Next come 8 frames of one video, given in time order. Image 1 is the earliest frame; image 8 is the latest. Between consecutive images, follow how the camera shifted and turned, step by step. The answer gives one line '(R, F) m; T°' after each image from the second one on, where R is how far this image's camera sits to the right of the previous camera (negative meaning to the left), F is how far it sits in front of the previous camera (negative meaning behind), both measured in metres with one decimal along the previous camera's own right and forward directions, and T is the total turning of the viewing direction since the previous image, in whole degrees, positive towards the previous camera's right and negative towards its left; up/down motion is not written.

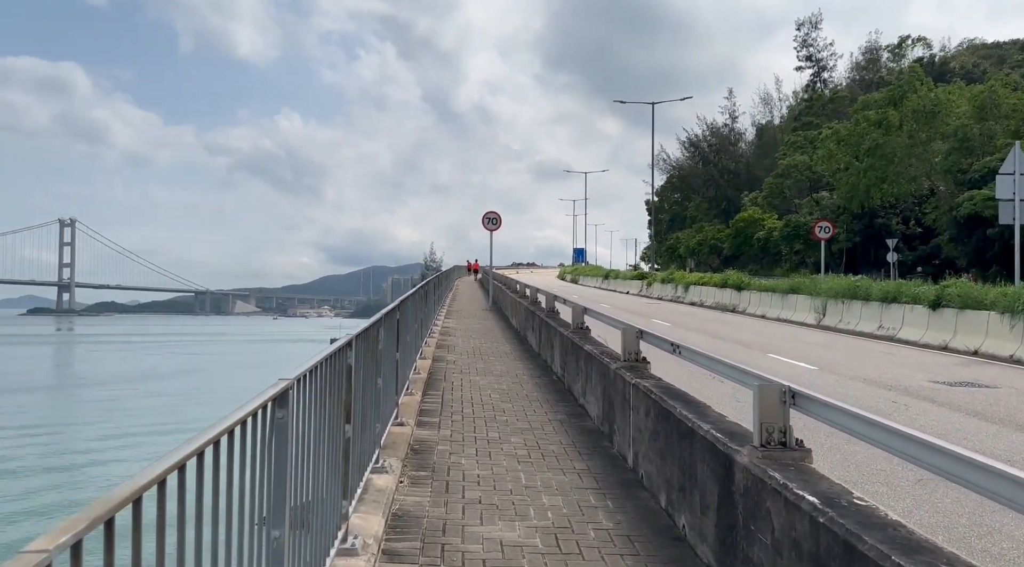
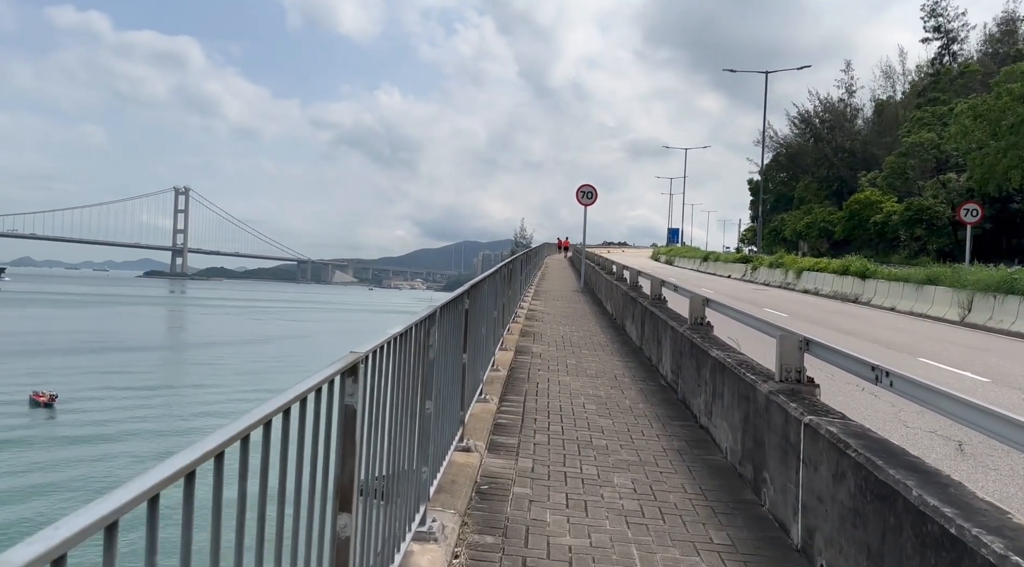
(-0.1, +1.5) m; -7°
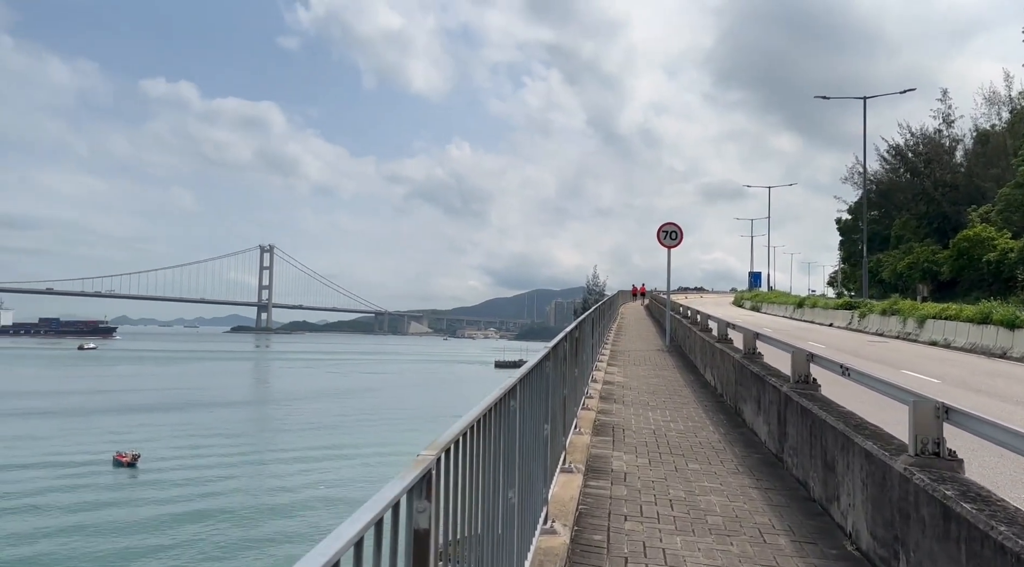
(+0.1, +2.8) m; -6°
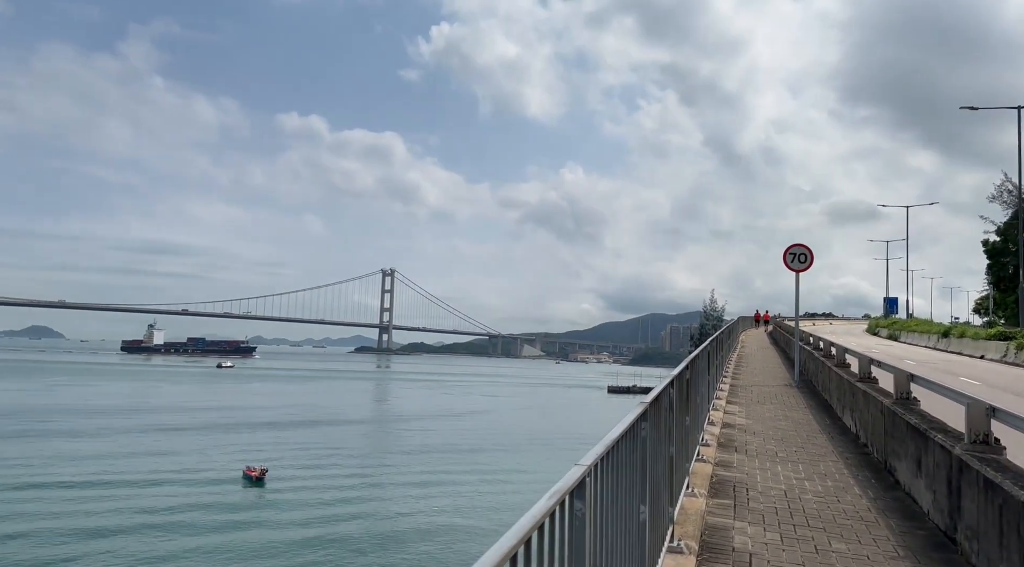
(+0.1, +0.8) m; -9°
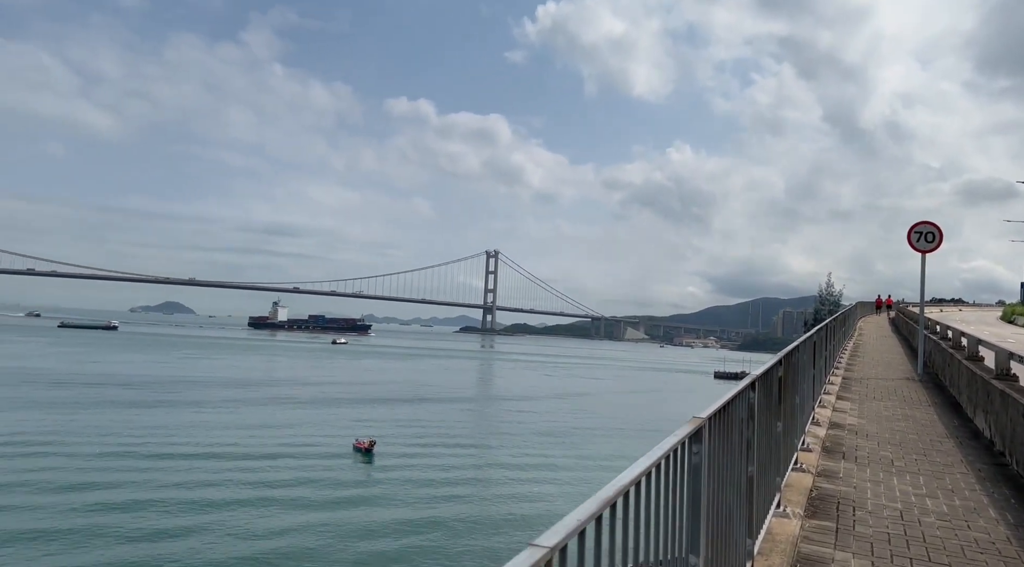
(+0.2, +0.6) m; -8°
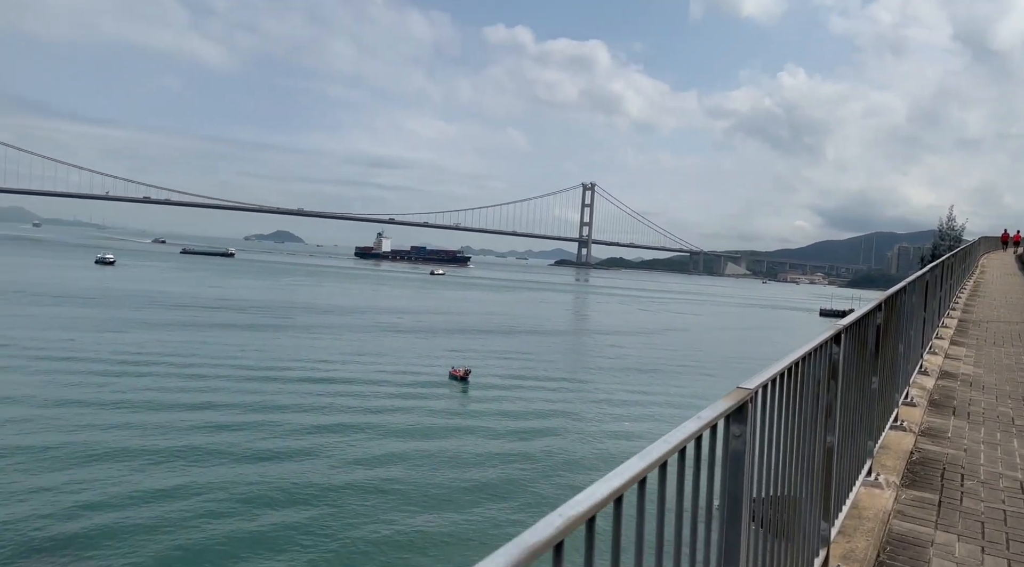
(+0.2, +0.5) m; -8°
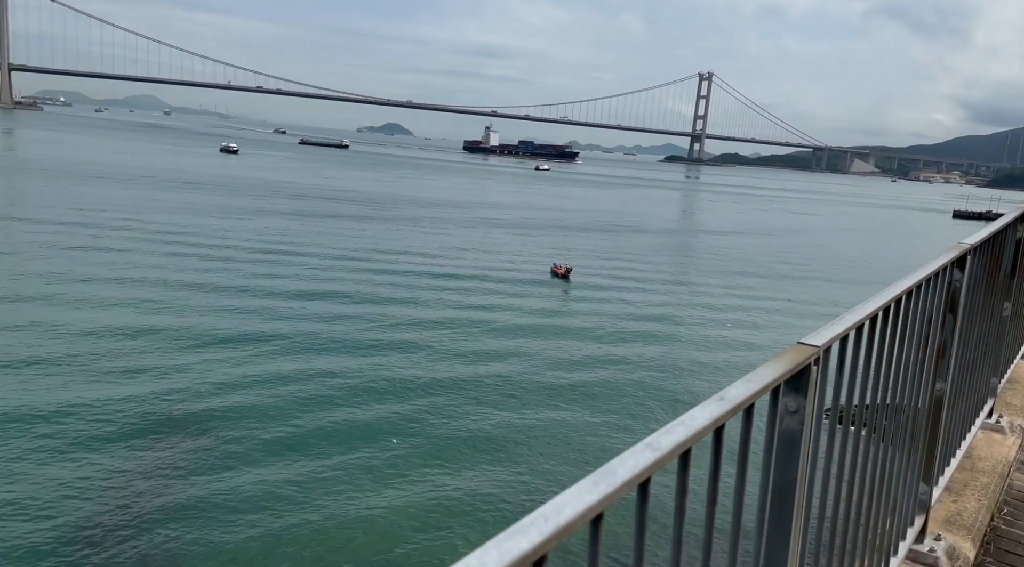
(+0.2, +0.3) m; -8°
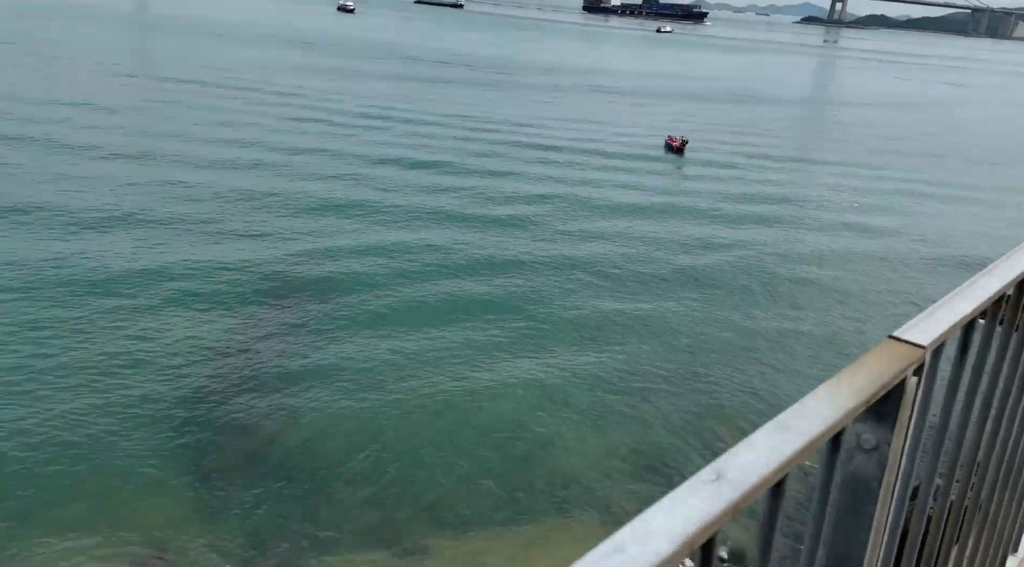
(+0.1, +0.2) m; -8°
